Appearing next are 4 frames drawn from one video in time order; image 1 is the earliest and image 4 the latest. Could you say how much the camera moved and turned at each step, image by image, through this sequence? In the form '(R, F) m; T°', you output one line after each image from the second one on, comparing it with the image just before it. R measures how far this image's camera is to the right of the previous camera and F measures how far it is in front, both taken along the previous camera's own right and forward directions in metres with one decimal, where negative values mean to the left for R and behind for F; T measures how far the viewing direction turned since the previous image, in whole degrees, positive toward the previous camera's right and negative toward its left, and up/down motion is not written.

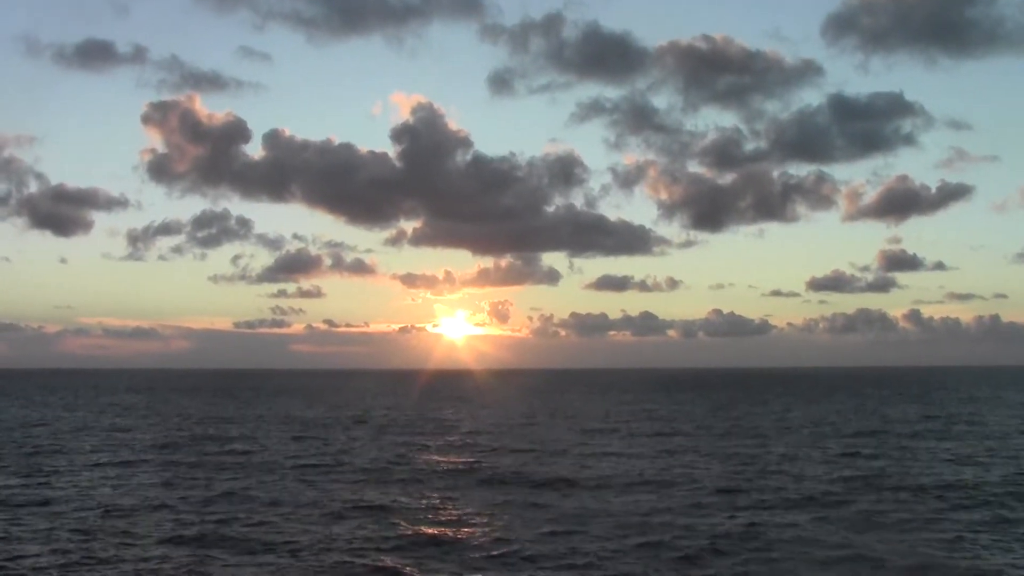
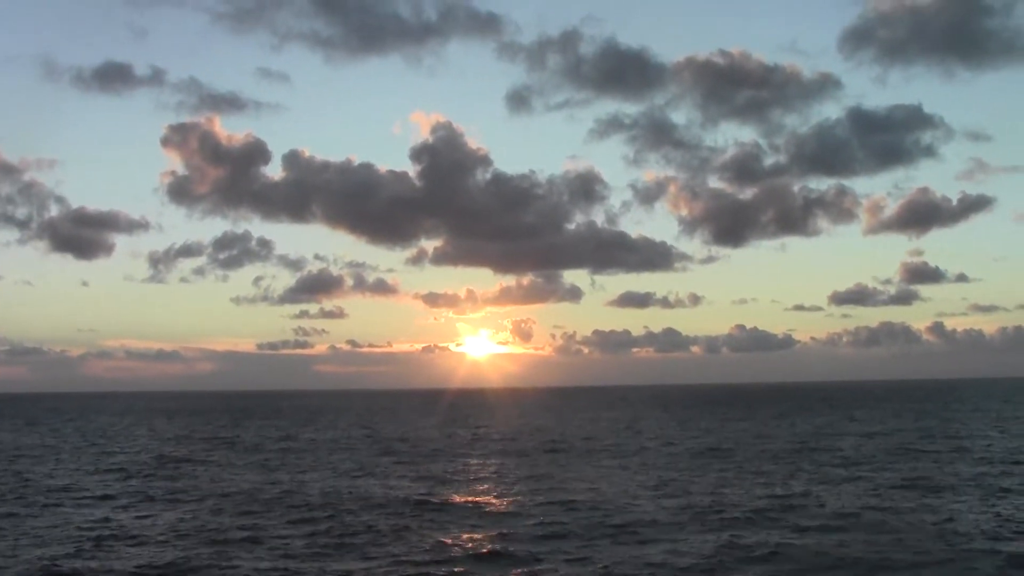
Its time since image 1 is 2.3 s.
(+0.3, -0.6) m; -1°
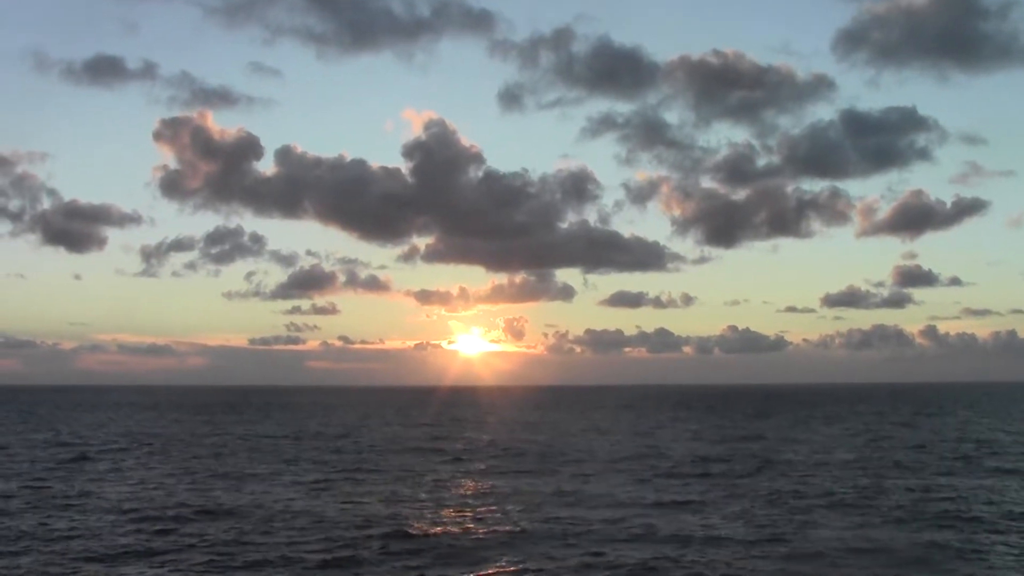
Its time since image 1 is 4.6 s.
(+0.5, +2.1) m; 0°
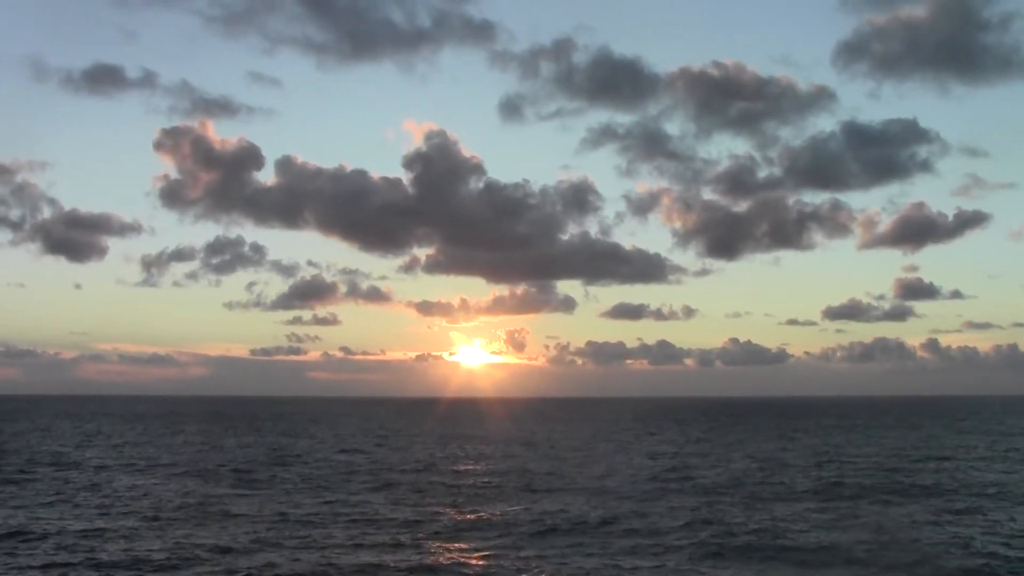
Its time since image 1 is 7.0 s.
(+0.4, +1.0) m; 0°
